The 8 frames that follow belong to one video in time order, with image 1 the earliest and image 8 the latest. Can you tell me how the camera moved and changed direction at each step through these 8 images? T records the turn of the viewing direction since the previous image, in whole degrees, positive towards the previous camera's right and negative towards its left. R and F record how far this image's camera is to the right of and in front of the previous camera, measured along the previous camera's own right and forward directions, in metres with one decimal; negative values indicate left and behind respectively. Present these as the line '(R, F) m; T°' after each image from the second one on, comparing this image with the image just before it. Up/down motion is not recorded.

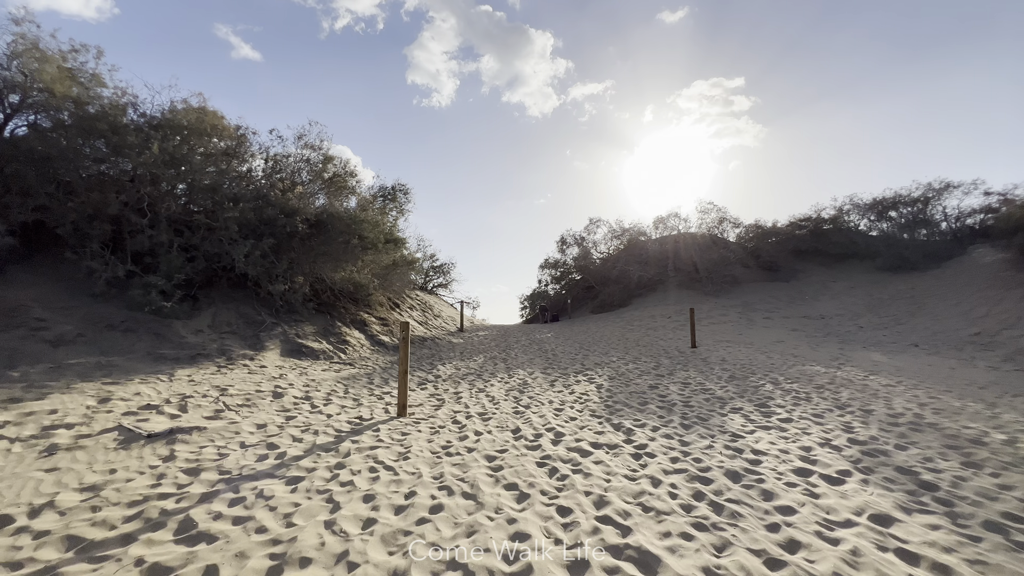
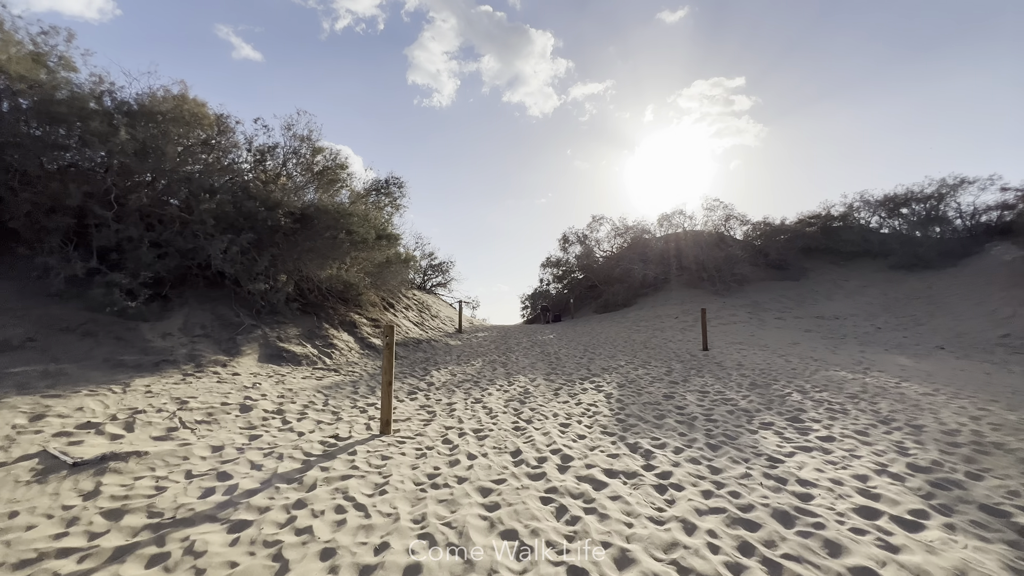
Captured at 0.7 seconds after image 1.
(0.0, +0.7) m; 0°
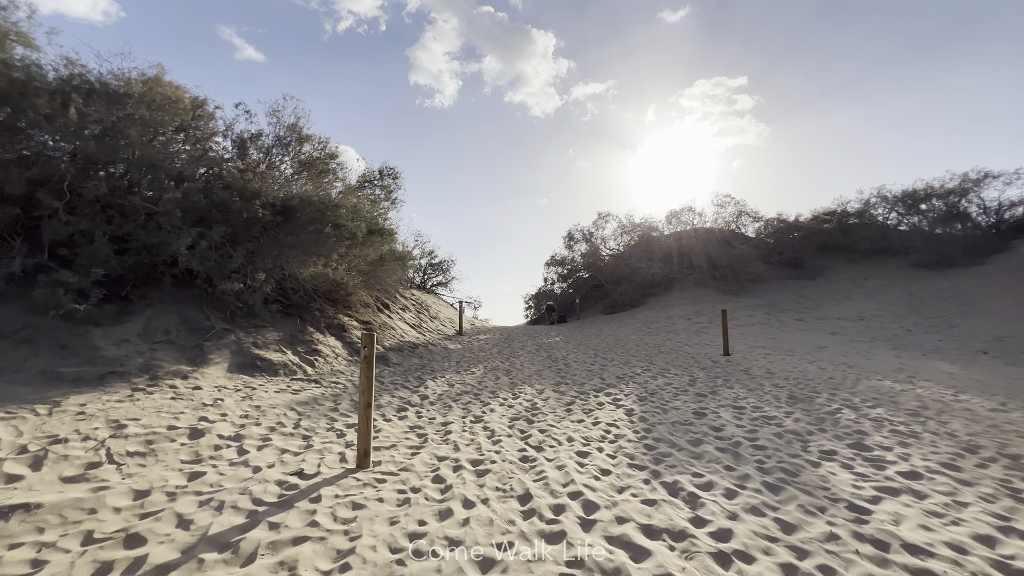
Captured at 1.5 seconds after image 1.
(0.0, +0.8) m; 0°
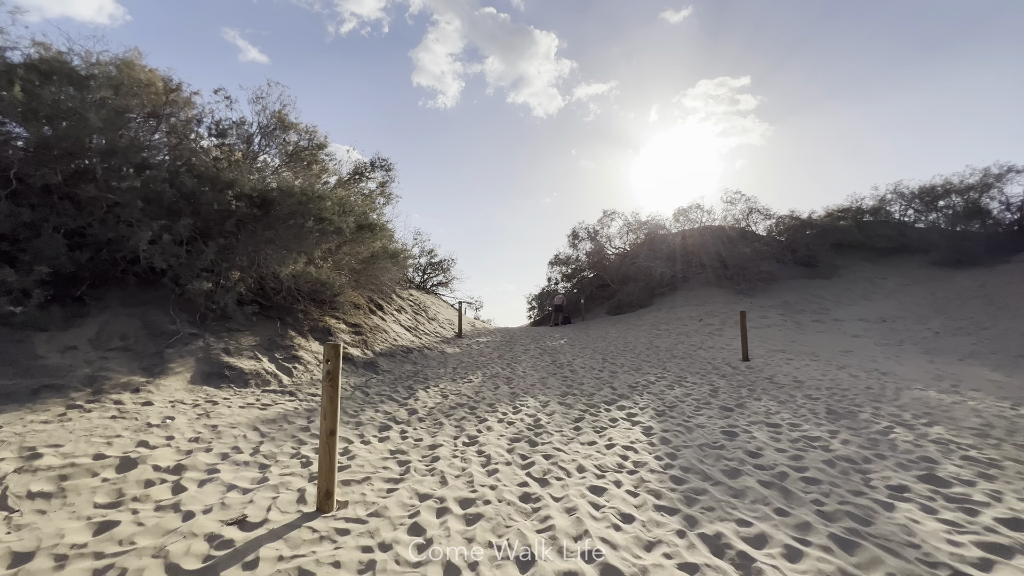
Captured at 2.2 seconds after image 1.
(0.0, +0.7) m; 0°
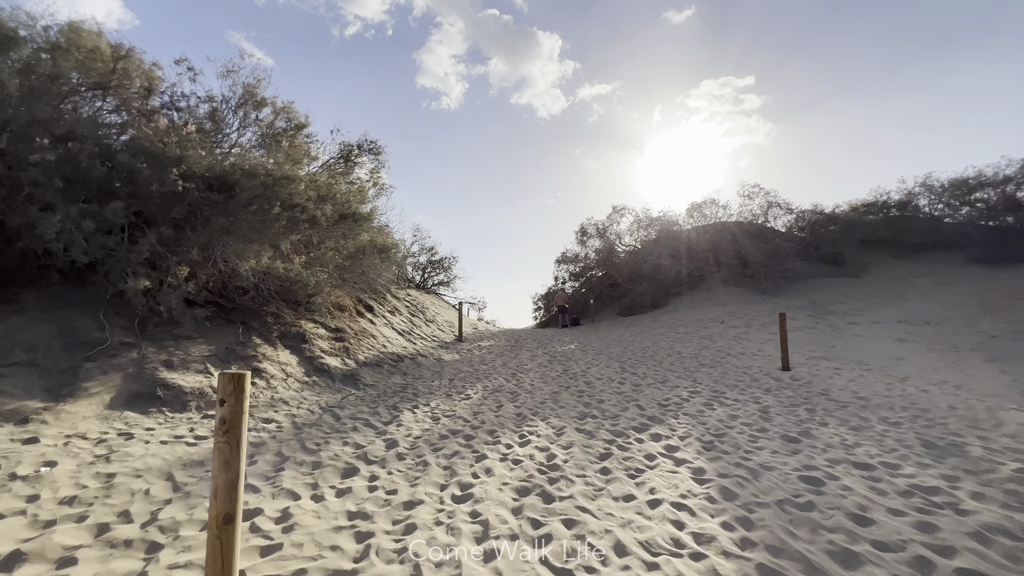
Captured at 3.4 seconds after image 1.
(0.0, +1.1) m; -1°
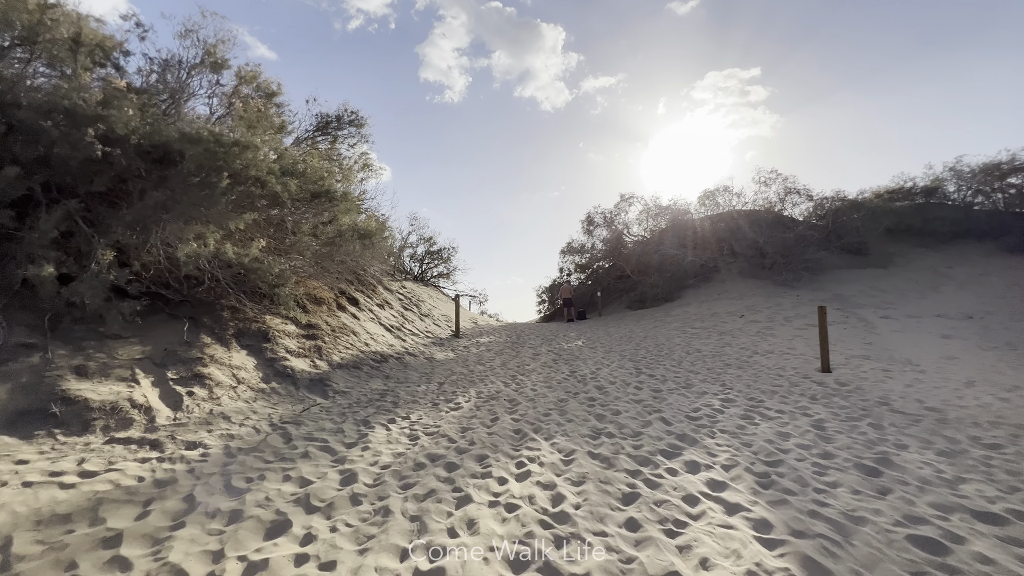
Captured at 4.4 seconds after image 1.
(+0.1, +1.0) m; -1°
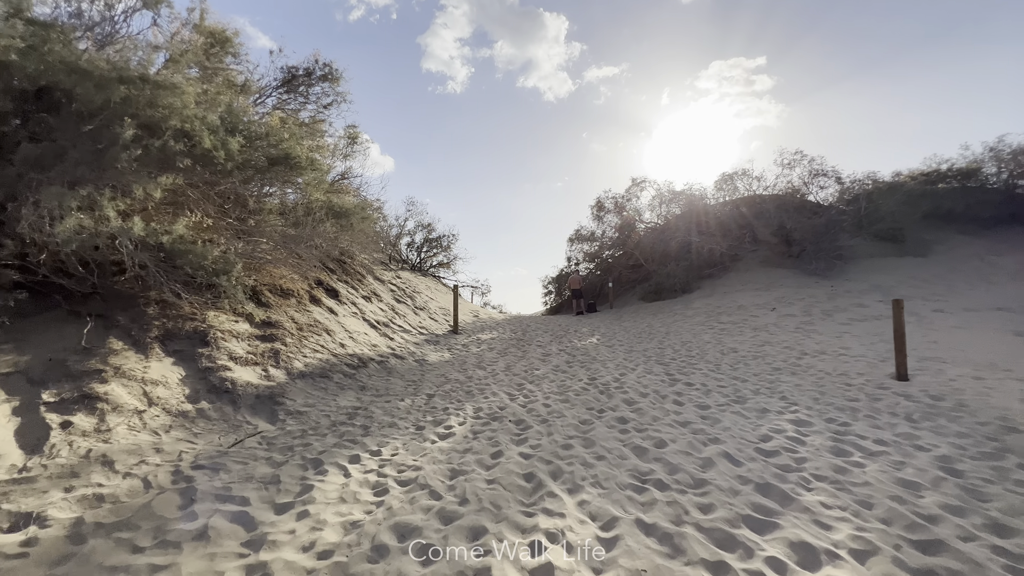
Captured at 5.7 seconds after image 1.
(0.0, +1.3) m; 0°
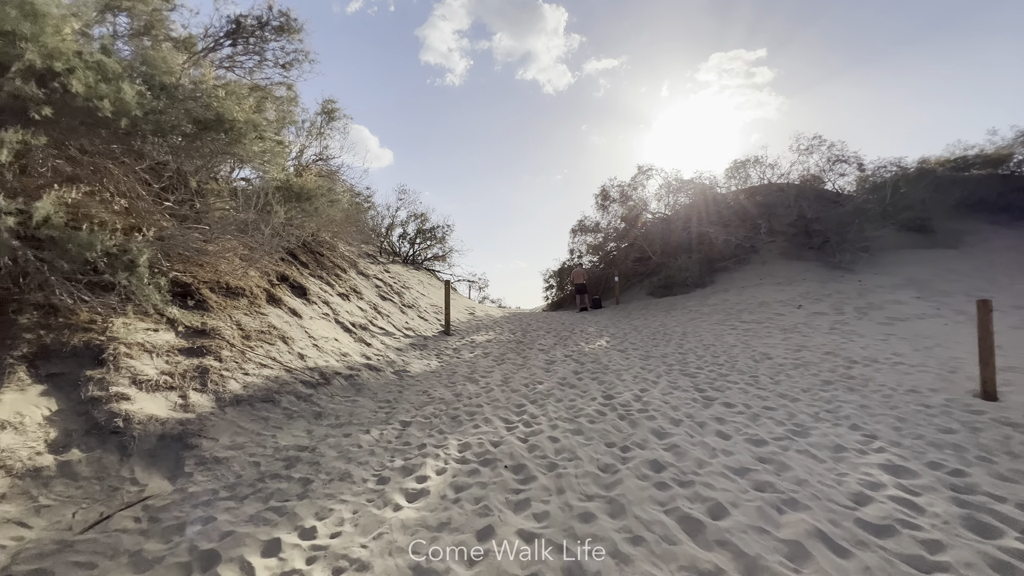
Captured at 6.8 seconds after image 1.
(0.0, +1.1) m; 0°
